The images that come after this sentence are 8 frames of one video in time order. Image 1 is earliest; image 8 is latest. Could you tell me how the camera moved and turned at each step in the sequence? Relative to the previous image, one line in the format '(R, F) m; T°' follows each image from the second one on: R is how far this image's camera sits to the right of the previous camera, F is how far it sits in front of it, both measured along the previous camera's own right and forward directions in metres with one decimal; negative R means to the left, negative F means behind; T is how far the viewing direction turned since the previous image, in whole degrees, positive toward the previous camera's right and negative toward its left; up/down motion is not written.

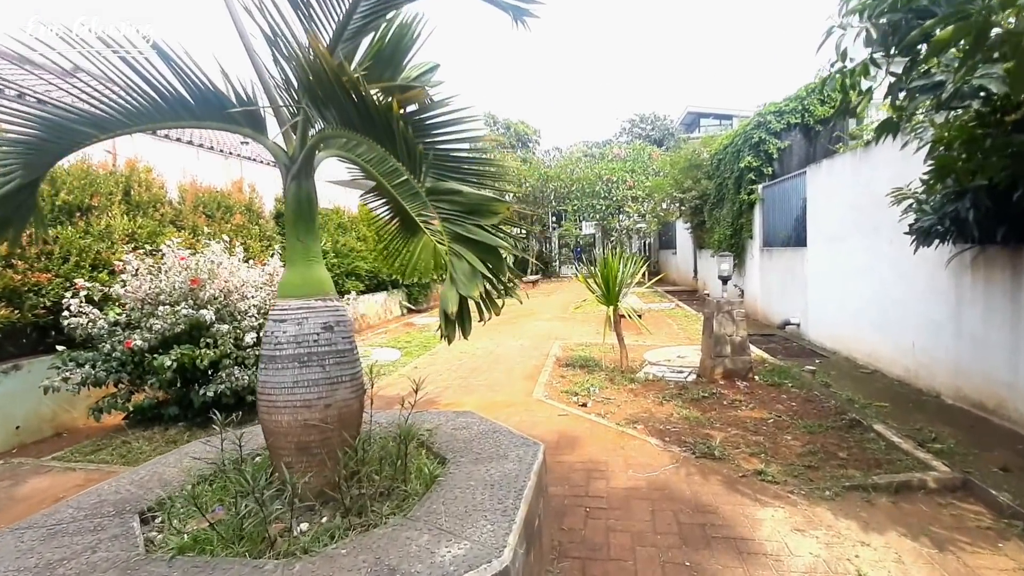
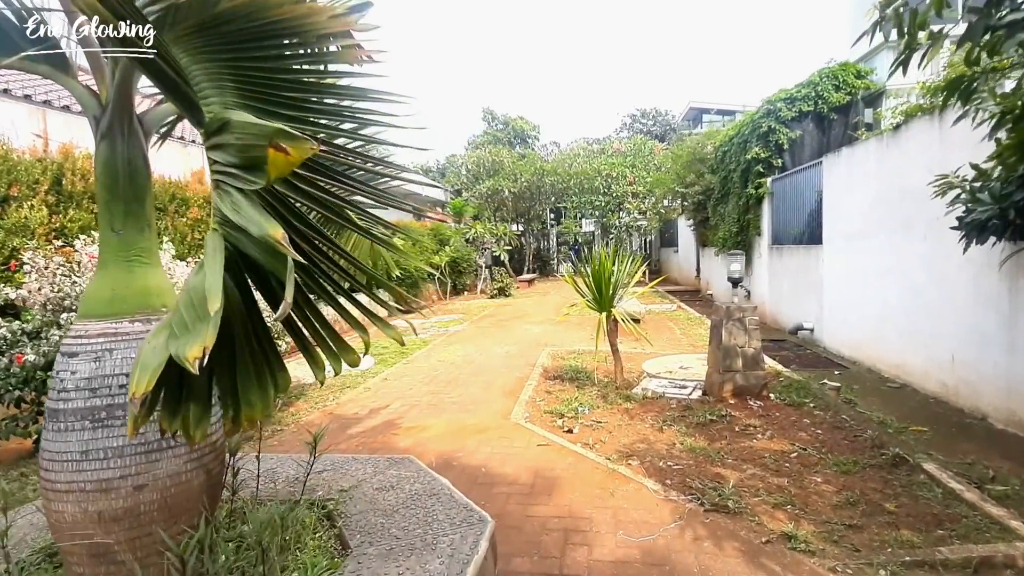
(+0.2, +0.7) m; 0°
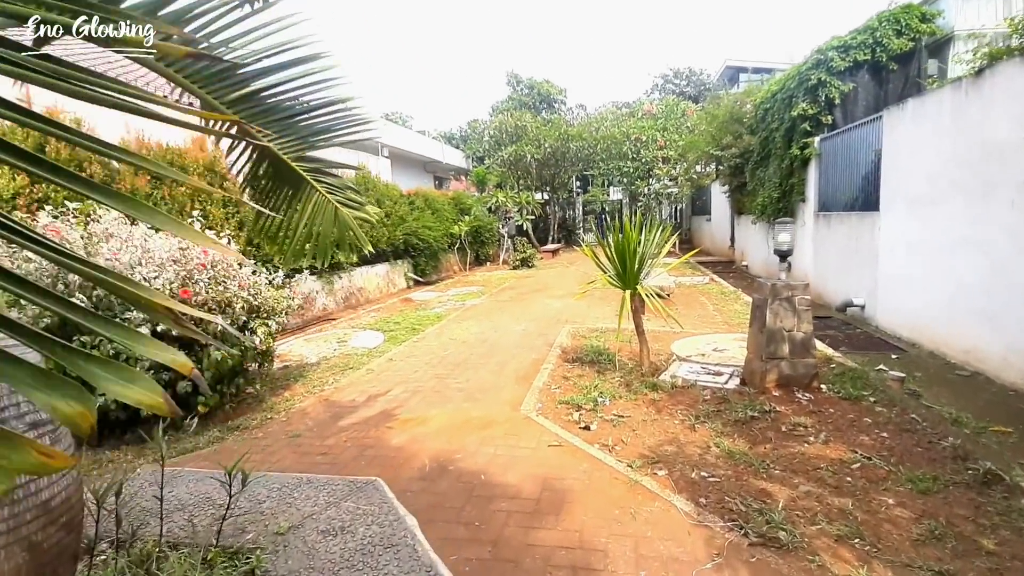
(+0.1, +0.5) m; -3°
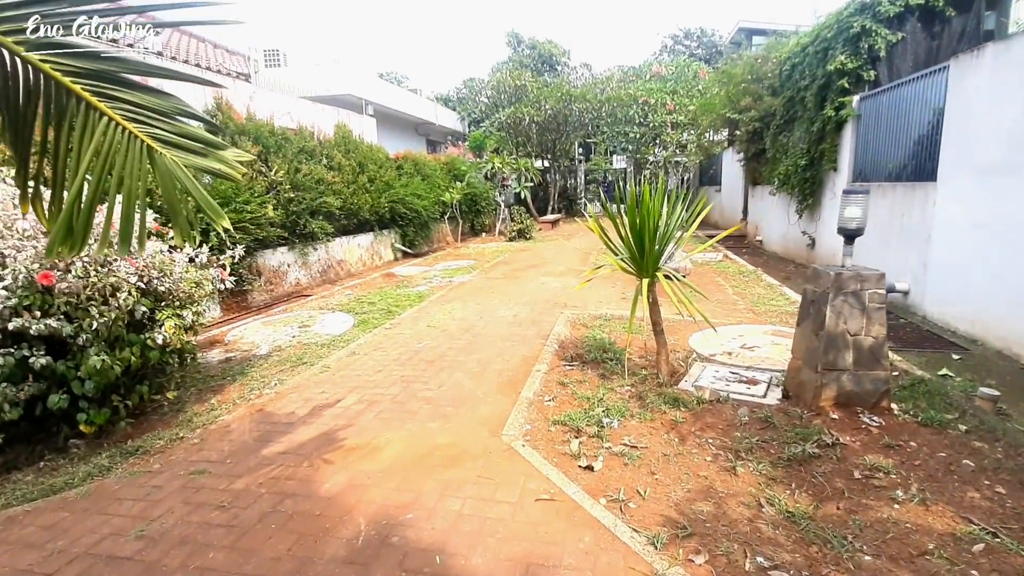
(+0.1, +0.9) m; 0°
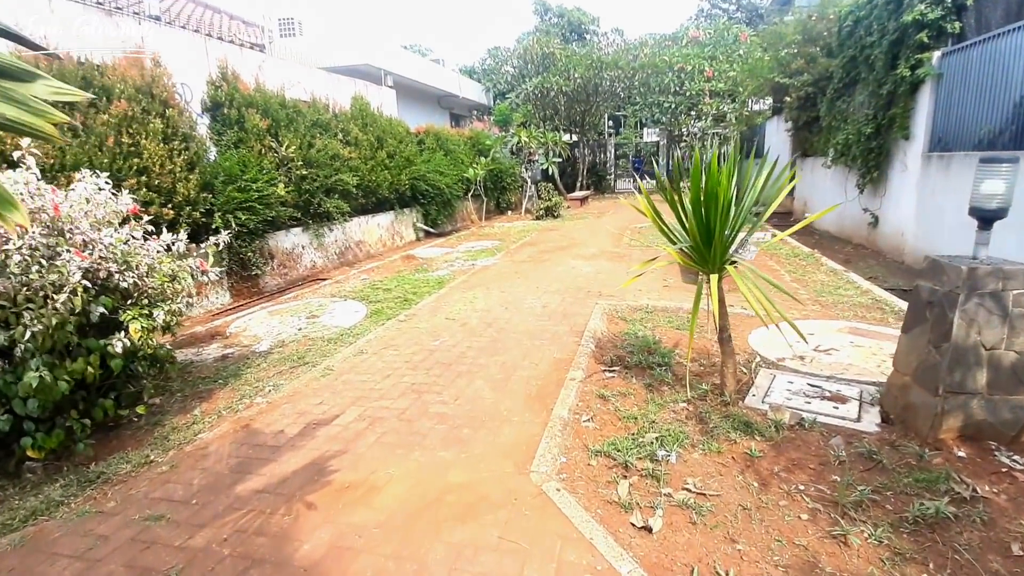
(0.0, +0.6) m; -3°
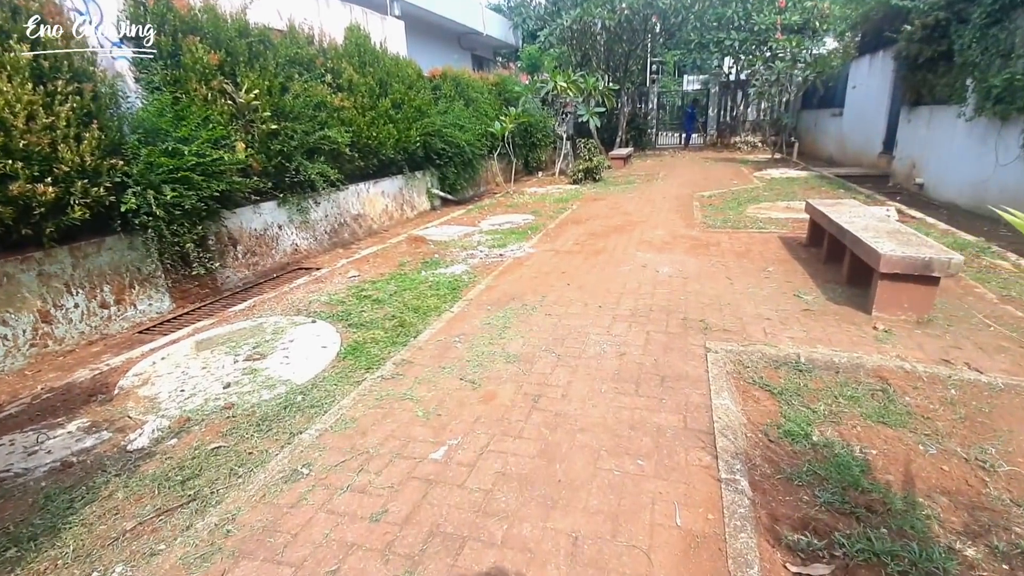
(-0.2, +1.9) m; -3°
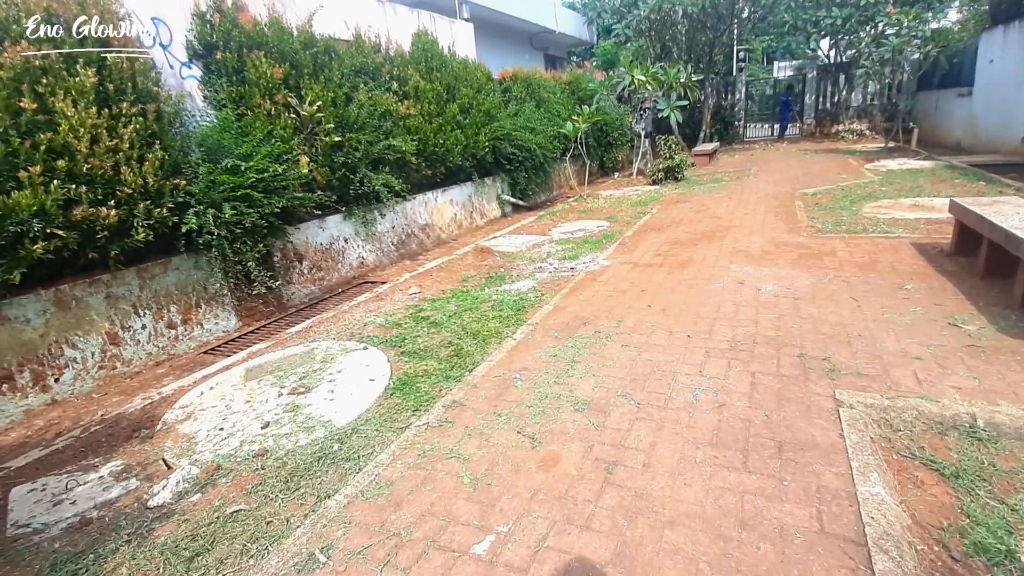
(0.0, +0.5) m; -9°
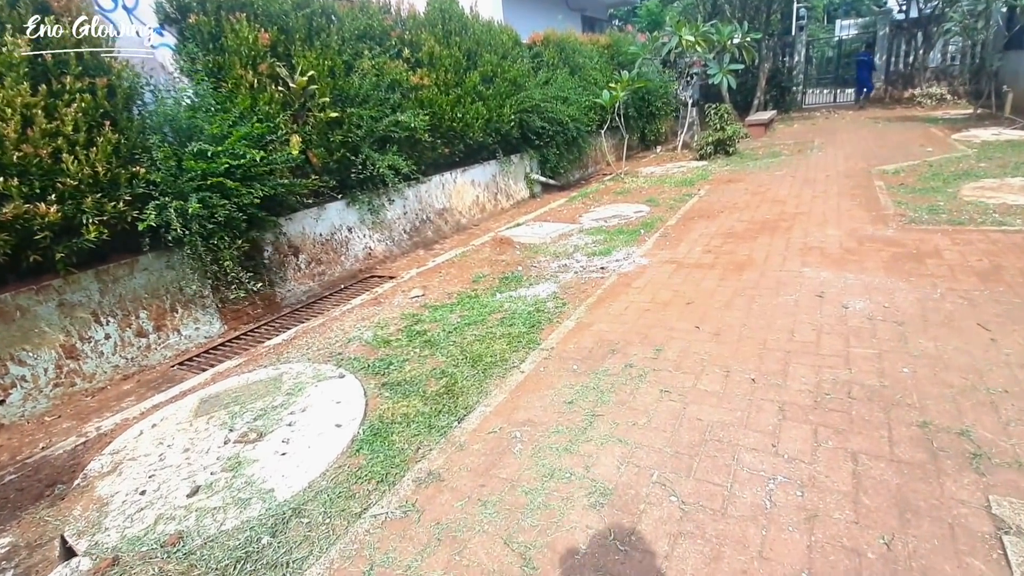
(+0.2, +0.8) m; -4°
